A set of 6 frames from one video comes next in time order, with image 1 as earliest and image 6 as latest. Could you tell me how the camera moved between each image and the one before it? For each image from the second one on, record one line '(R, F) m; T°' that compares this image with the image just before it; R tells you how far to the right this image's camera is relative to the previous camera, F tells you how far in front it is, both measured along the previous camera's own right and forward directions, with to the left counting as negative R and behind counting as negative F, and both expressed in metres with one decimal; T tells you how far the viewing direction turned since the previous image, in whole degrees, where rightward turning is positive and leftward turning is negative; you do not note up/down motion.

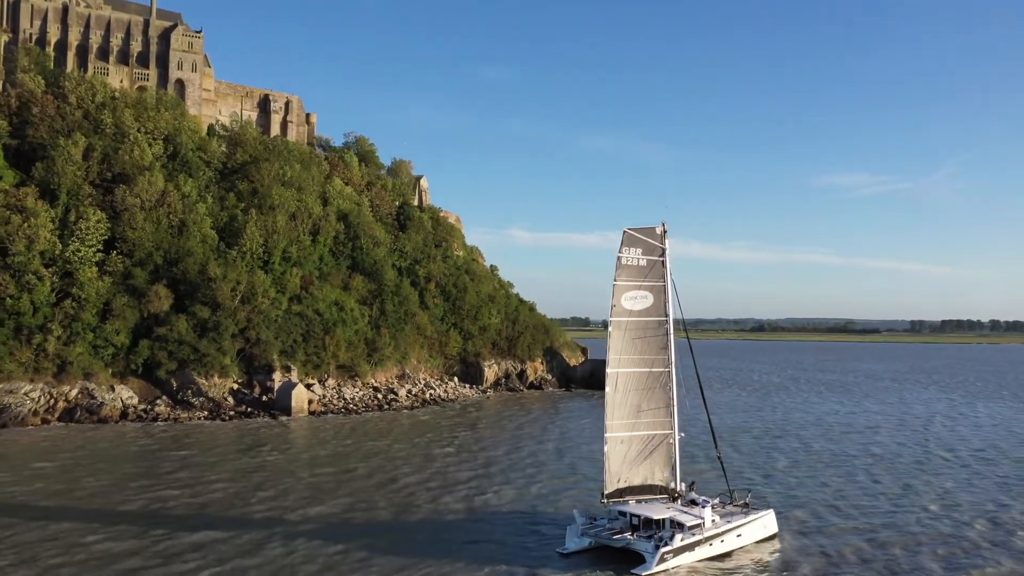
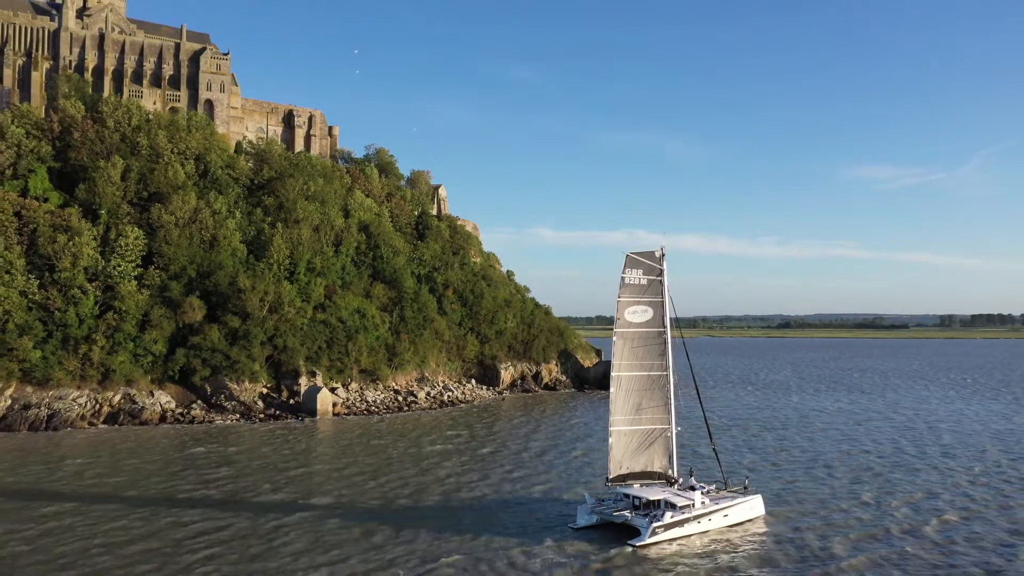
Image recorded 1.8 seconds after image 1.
(+1.0, -2.5) m; -2°
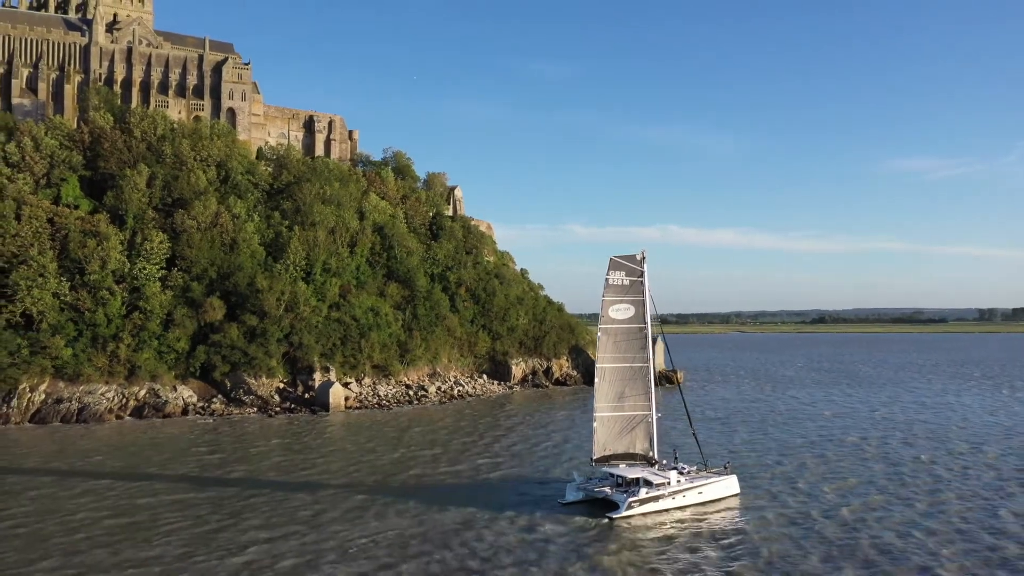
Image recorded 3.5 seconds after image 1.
(+2.1, -1.7) m; -3°
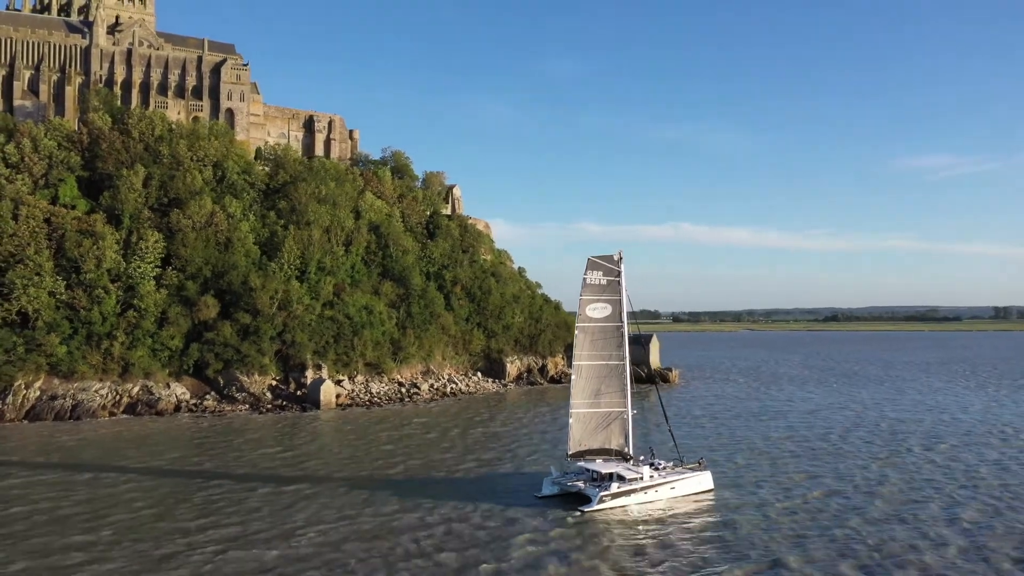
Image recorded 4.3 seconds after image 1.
(+1.7, -0.3) m; -1°
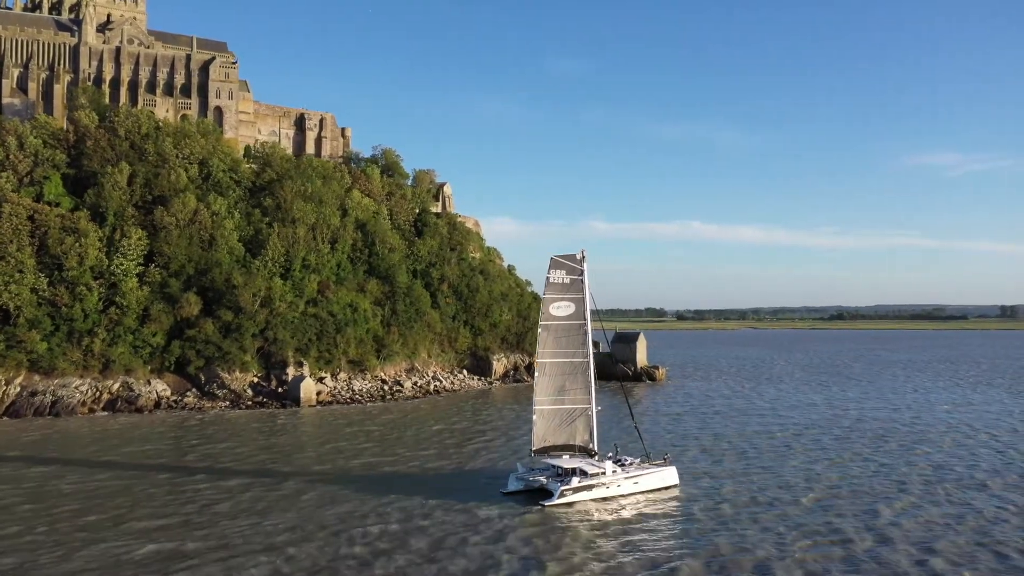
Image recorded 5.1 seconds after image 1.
(+2.0, 0.0) m; -1°
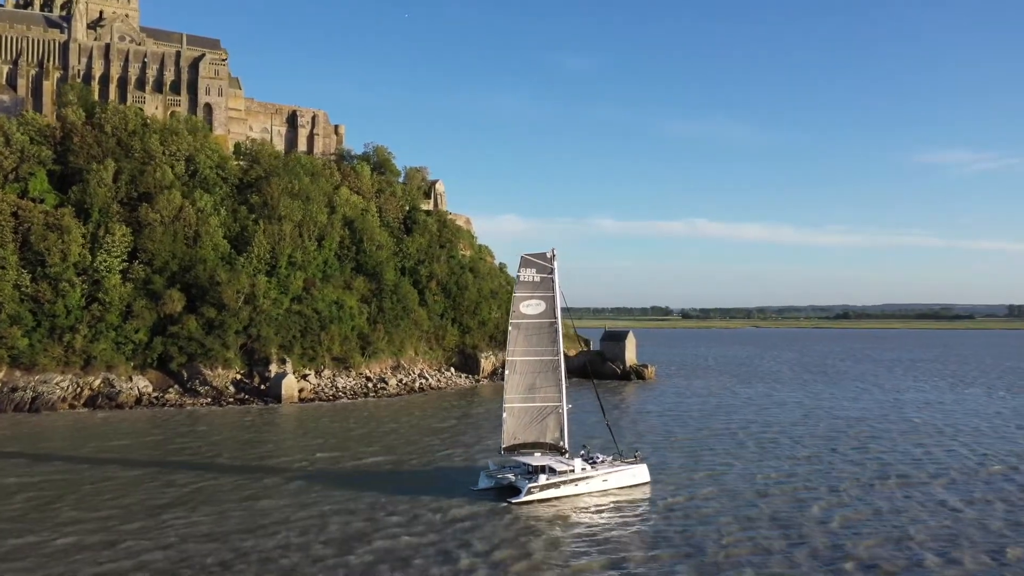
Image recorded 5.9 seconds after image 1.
(+1.8, +0.2) m; -1°
